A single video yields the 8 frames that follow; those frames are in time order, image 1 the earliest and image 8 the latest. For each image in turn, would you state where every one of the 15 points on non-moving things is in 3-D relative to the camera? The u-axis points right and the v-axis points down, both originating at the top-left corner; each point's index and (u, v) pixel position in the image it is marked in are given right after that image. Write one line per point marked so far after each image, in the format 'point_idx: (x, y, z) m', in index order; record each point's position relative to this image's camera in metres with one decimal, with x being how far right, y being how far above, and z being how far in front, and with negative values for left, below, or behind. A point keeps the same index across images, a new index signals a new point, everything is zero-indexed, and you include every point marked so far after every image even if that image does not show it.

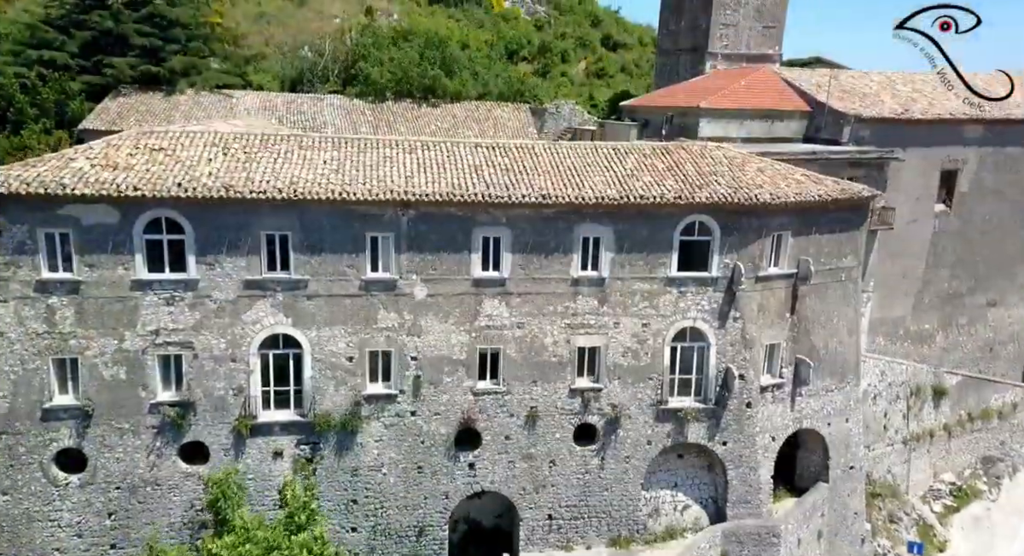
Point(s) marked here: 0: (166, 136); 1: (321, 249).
0: (-5.8, +2.4, +13.3) m
1: (-3.1, +0.5, +12.7) m
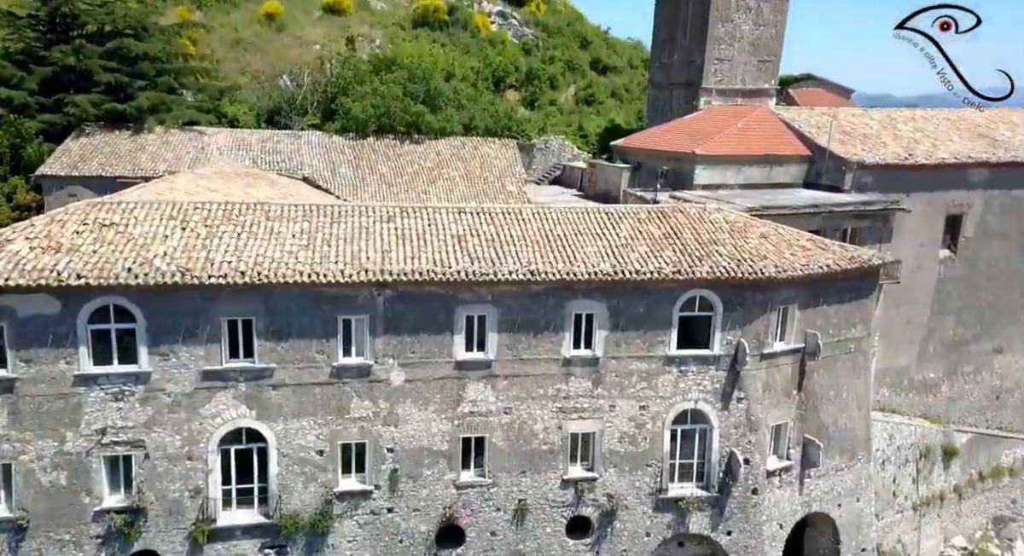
0: (-6.0, +1.1, +12.1) m
1: (-3.3, -0.8, +11.6) m
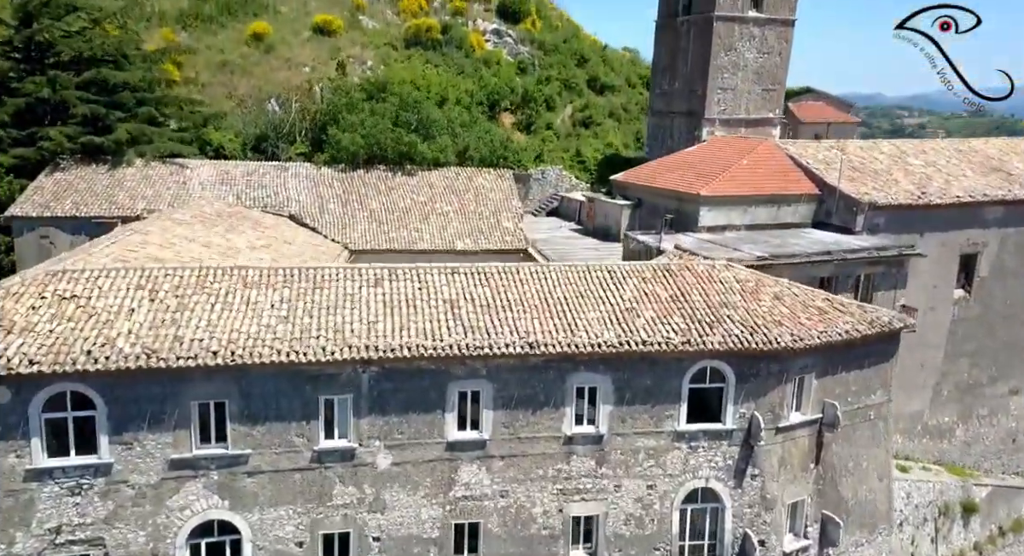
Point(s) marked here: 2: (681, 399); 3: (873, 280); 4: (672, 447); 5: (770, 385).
0: (-6.1, 0.0, +11.1) m
1: (-3.3, -1.9, +10.6) m
2: (+2.6, -1.8, +11.9) m
3: (+8.0, 0.0, +17.3) m
4: (+2.4, -2.6, +11.9) m
5: (+4.0, -1.6, +12.1) m
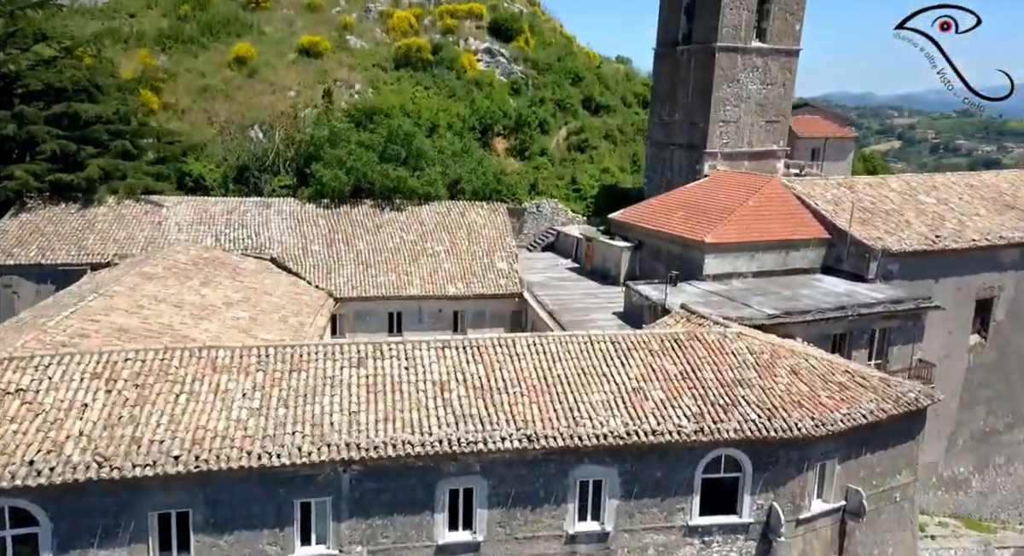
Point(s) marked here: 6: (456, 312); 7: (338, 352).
0: (-6.1, -1.1, +10.0) m
1: (-3.4, -3.0, +9.5) m
2: (+2.5, -2.9, +10.8) m
3: (+7.8, -1.2, +16.3) m
4: (+2.4, -3.7, +10.9) m
5: (+3.9, -2.7, +11.1) m
6: (-1.4, -0.9, +19.6) m
7: (-2.5, -1.0, +11.2) m
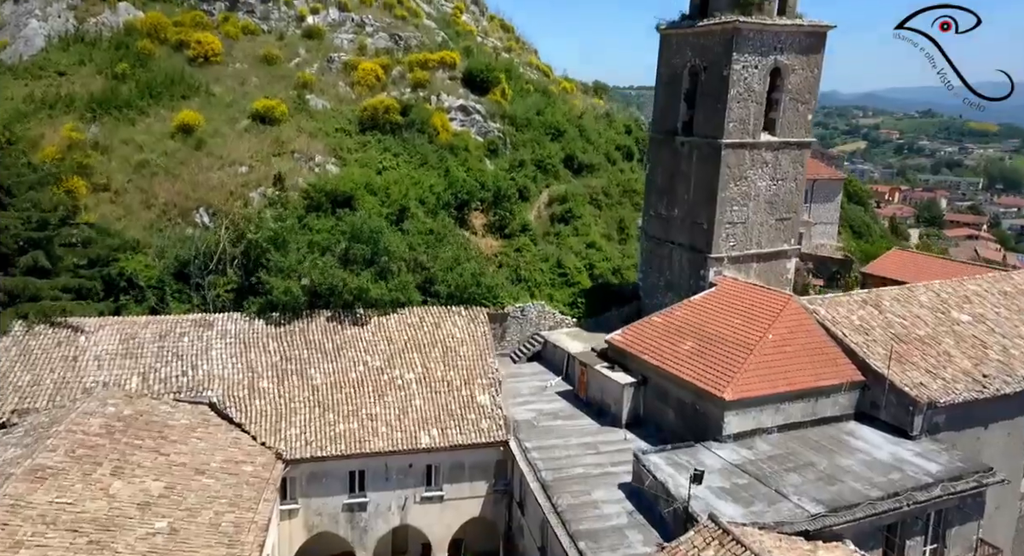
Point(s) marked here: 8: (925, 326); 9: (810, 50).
0: (-6.1, -4.2, +6.9) m
1: (-3.4, -6.0, +6.5) m
2: (+2.5, -5.9, +8.0) m
3: (+7.6, -4.2, +13.7) m
4: (+2.3, -6.7, +8.1) m
5: (+3.9, -5.7, +8.3) m
6: (-1.8, -3.9, +16.7) m
7: (-2.5, -4.1, +8.2) m
8: (+9.5, -1.0, +17.8) m
9: (+7.5, +5.8, +20.7) m
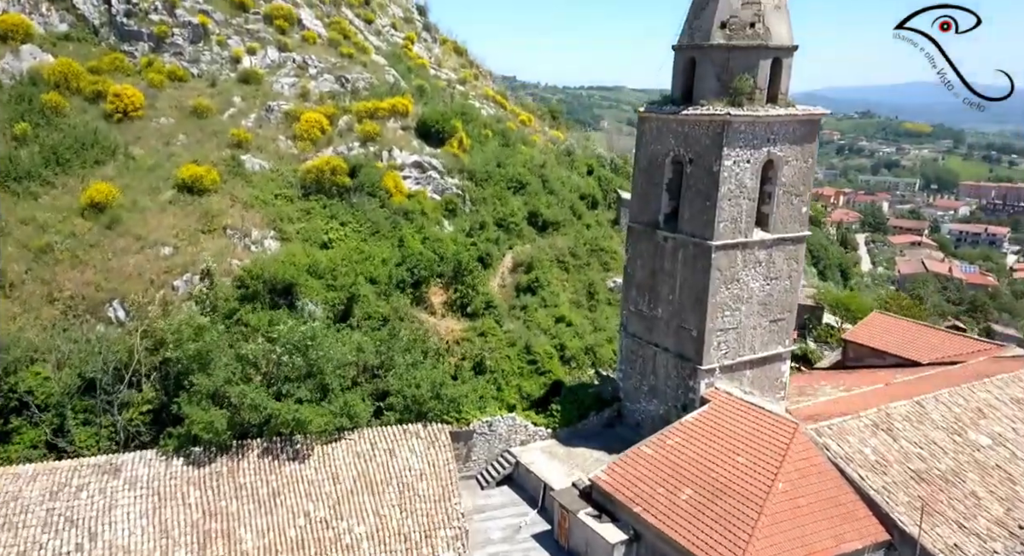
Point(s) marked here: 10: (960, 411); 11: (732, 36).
0: (-6.0, -6.8, +3.9) m
1: (-3.2, -8.7, +3.6) m
2: (+2.5, -8.5, +5.5) m
3: (+7.3, -6.7, +11.5) m
4: (+2.4, -9.3, +5.6) m
5: (+3.9, -8.3, +5.9) m
6: (-2.3, -6.6, +13.9) m
7: (-2.5, -6.7, +5.4) m
8: (+8.8, -3.6, +15.7) m
9: (+6.7, +3.2, +18.5) m
10: (+10.1, -3.0, +17.4) m
11: (+4.8, +5.3, +17.6) m
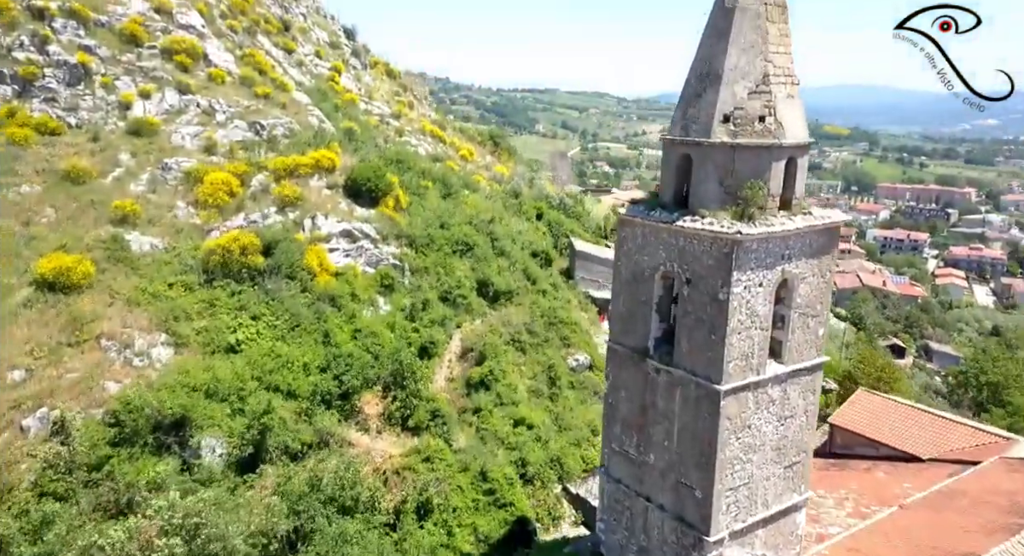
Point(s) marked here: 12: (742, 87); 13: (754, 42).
0: (-5.6, -9.6, -0.7) m
1: (-2.7, -11.4, -0.7) m
2: (+2.8, -11.2, +1.6) m
3: (+7.1, -9.4, +8.0) m
4: (+2.7, -12.0, +1.7) m
5: (+4.2, -11.0, +2.1) m
6: (-2.6, -9.3, +9.6) m
7: (-2.2, -9.5, +1.1) m
8: (+8.3, -6.2, +12.3) m
9: (+5.9, +0.5, +14.9) m
10: (+9.4, -5.6, +14.1) m
11: (+4.0, +2.6, +13.9) m
12: (+4.0, +3.4, +14.0) m
13: (+4.2, +4.1, +14.0) m
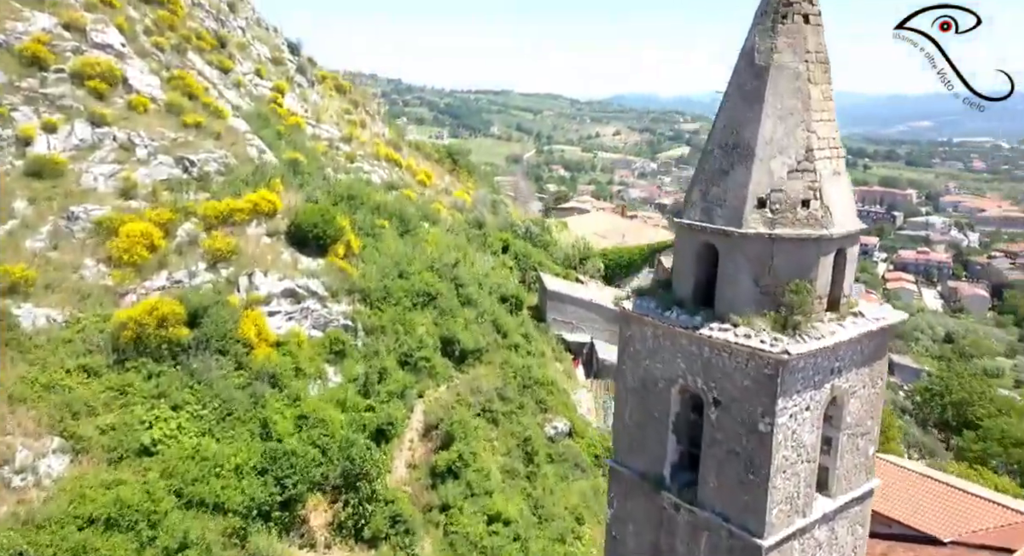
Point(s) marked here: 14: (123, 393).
0: (-4.9, -11.3, -4.2) m
1: (-2.0, -13.1, -4.1) m
2: (+3.4, -12.9, -1.4) m
3: (+7.2, -11.1, +5.2) m
4: (+3.3, -13.7, -1.4) m
5: (+4.7, -12.7, -0.9) m
6: (-2.5, -11.1, +6.2) m
7: (-1.6, -11.2, -2.2) m
8: (+8.2, -7.9, +9.6) m
9: (+5.6, -1.2, +12.0) m
10: (+9.2, -7.3, +11.4) m
11: (+3.8, +0.9, +10.9) m
12: (+3.8, +1.6, +11.0) m
13: (+4.0, +2.4, +11.0) m
14: (-8.5, -2.5, +16.9) m
